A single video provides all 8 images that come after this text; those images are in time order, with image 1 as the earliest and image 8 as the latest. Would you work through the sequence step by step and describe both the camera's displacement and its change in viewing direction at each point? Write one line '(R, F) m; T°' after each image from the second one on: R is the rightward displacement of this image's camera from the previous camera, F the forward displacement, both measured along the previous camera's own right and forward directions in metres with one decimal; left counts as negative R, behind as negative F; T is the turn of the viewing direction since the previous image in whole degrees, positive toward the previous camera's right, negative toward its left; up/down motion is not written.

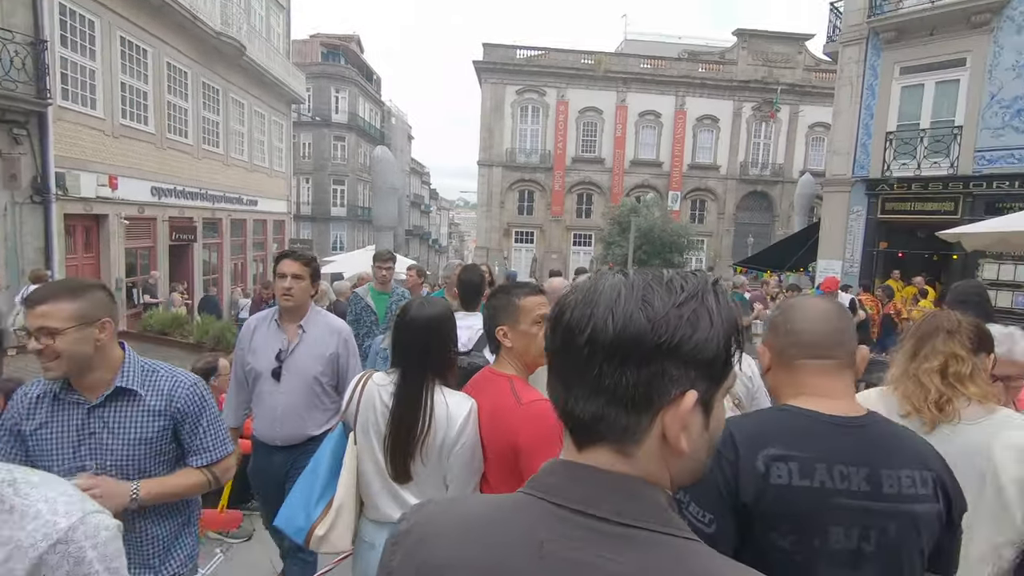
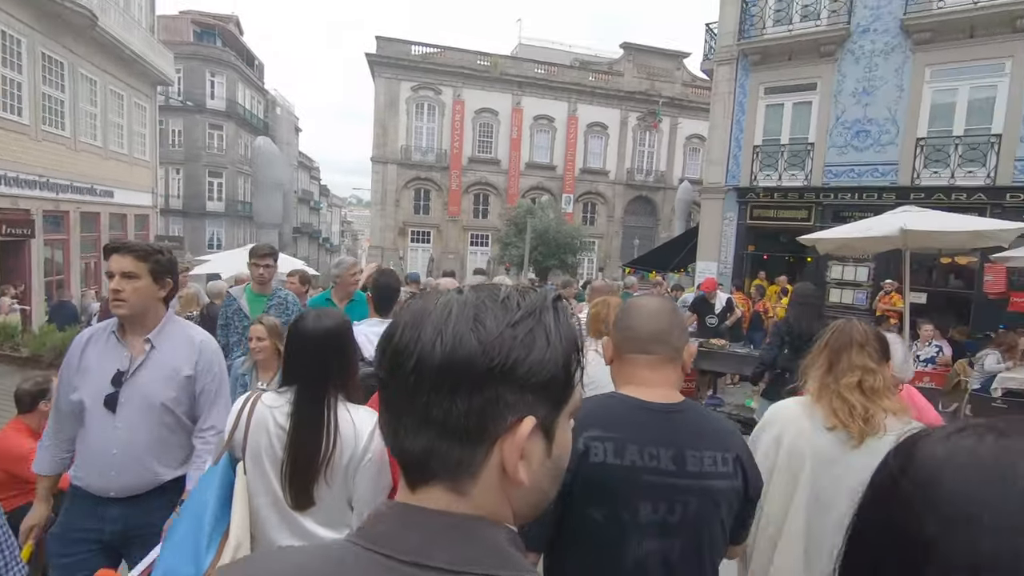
(0.0, +0.1) m; +11°
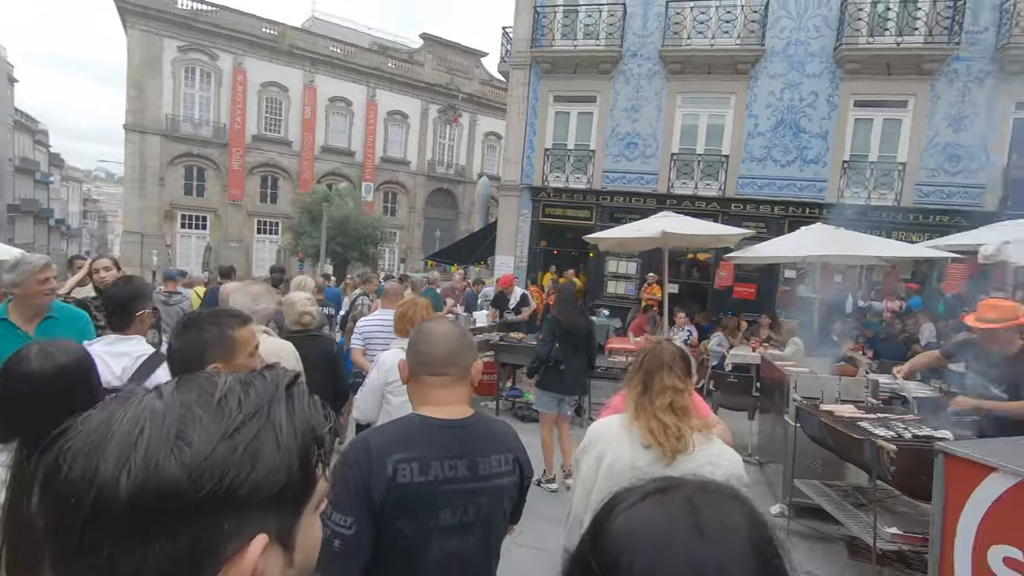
(0.0, +0.2) m; +21°
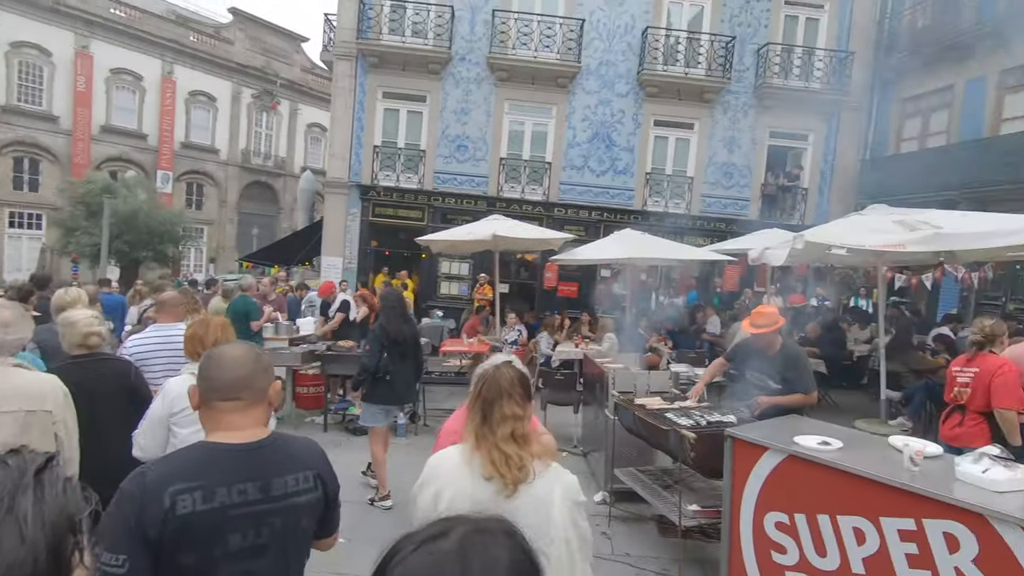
(0.0, +0.1) m; +18°
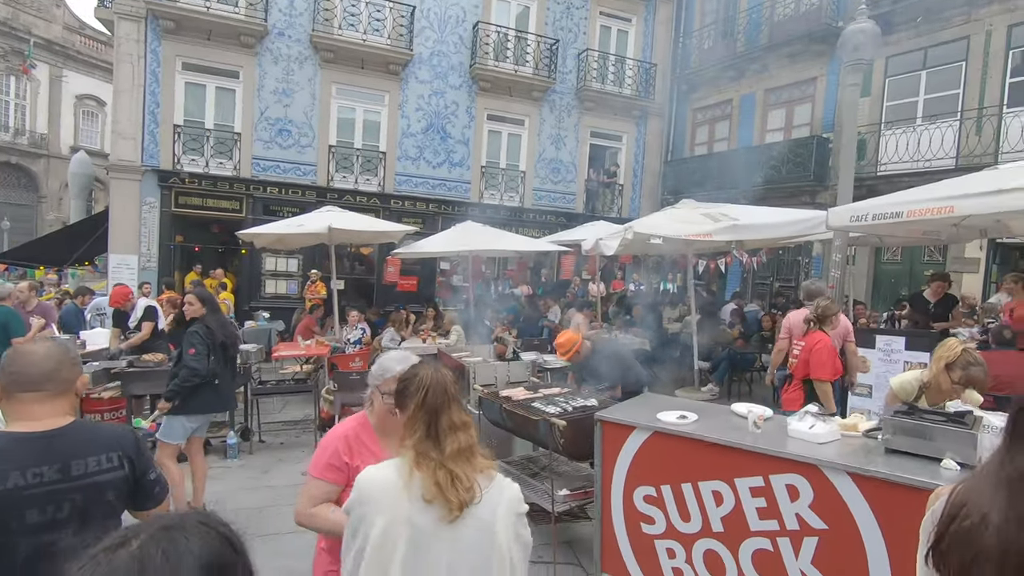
(-0.2, +0.2) m; +18°
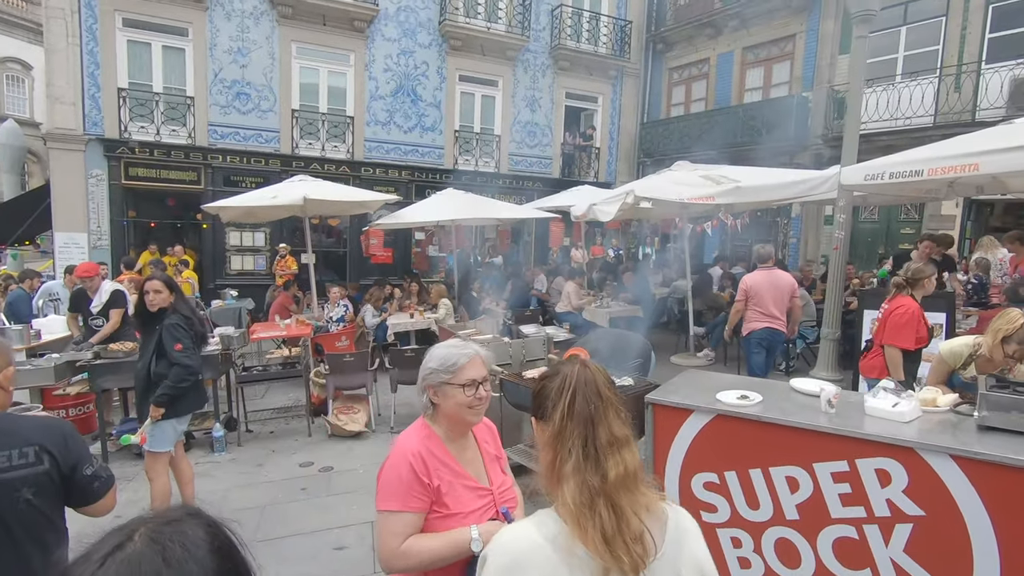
(-0.4, +0.3) m; +4°
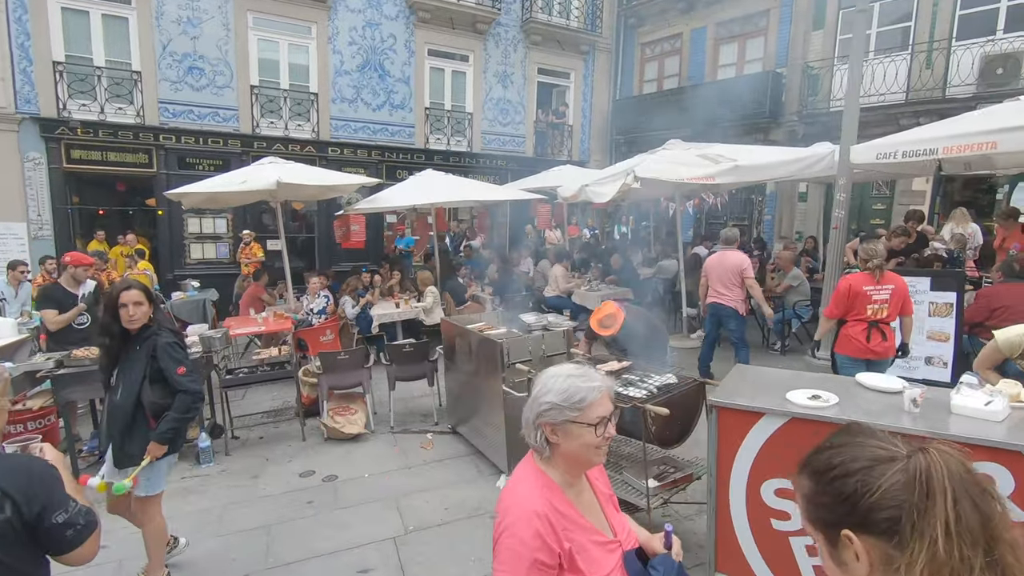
(-0.4, +0.3) m; +4°
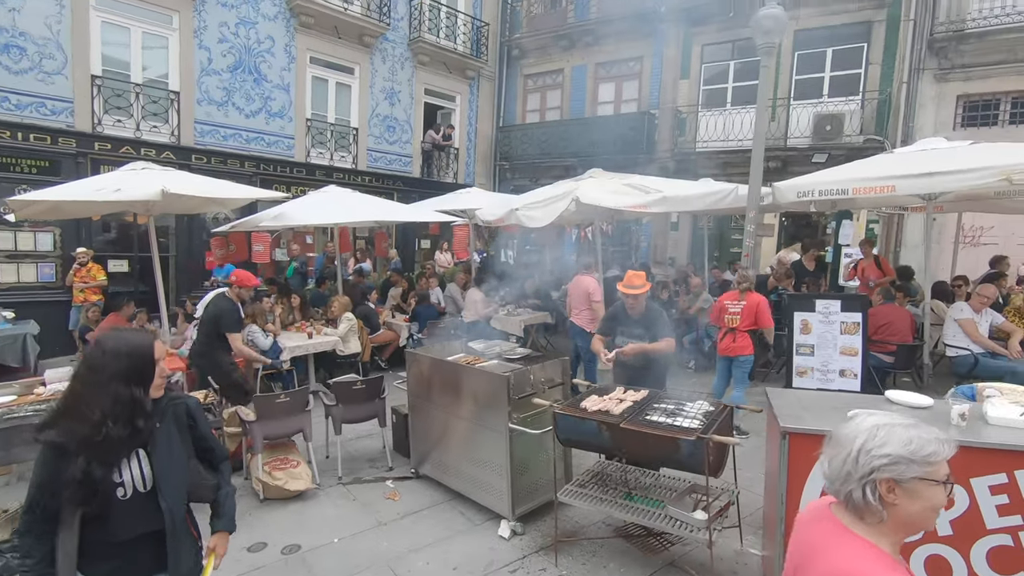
(-1.0, +0.4) m; +16°
